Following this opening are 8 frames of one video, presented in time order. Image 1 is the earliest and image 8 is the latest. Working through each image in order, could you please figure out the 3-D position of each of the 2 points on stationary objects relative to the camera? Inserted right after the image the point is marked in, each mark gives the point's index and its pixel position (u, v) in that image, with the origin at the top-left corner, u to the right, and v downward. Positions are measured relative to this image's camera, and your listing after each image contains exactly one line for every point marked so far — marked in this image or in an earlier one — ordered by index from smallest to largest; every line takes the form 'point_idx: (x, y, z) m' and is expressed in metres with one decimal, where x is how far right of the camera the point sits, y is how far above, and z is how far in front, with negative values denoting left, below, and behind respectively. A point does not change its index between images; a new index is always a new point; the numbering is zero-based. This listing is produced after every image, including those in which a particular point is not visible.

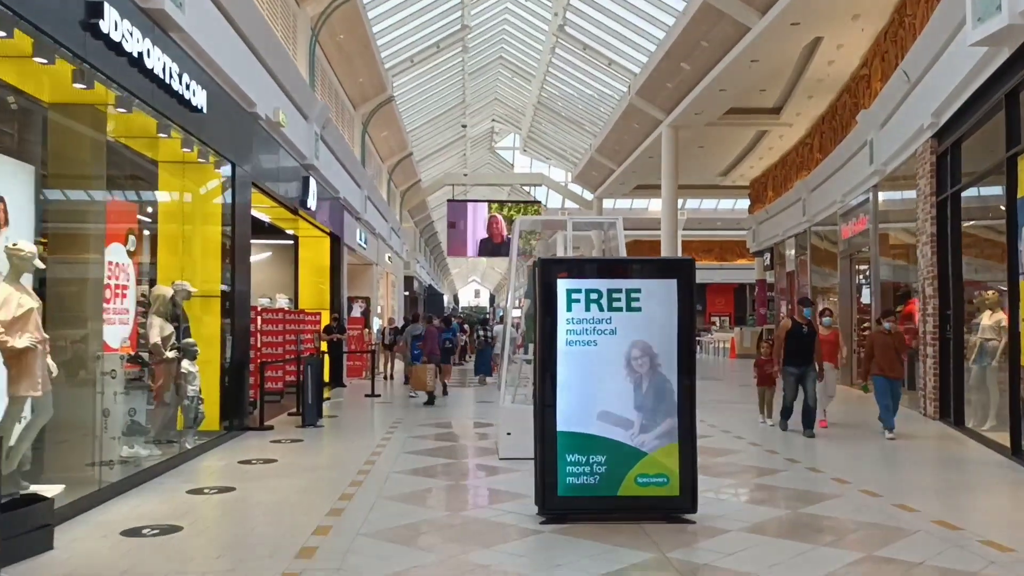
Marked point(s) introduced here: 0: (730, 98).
0: (+4.6, +4.0, +17.4) m
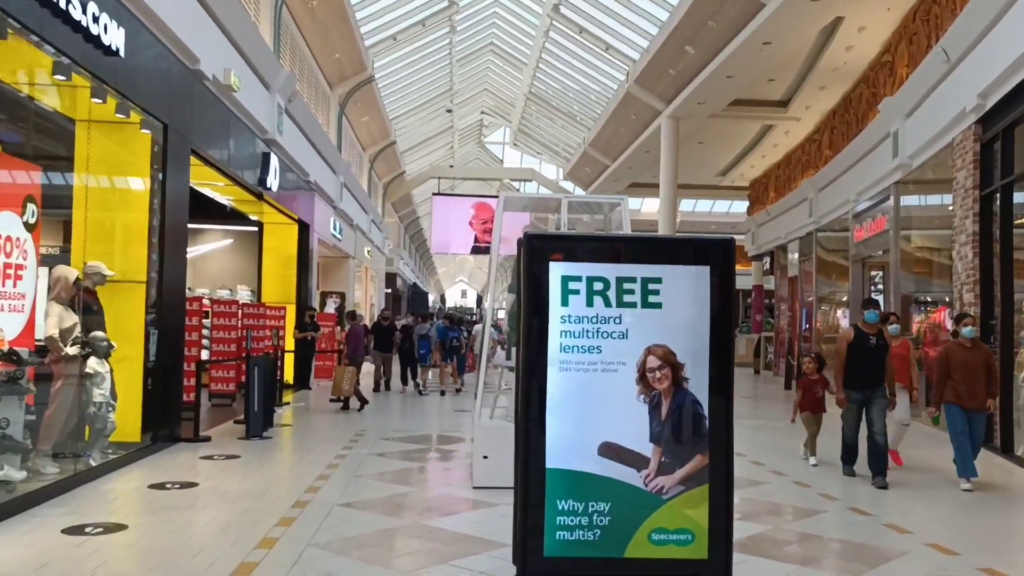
0: (+4.4, +3.9, +16.2) m
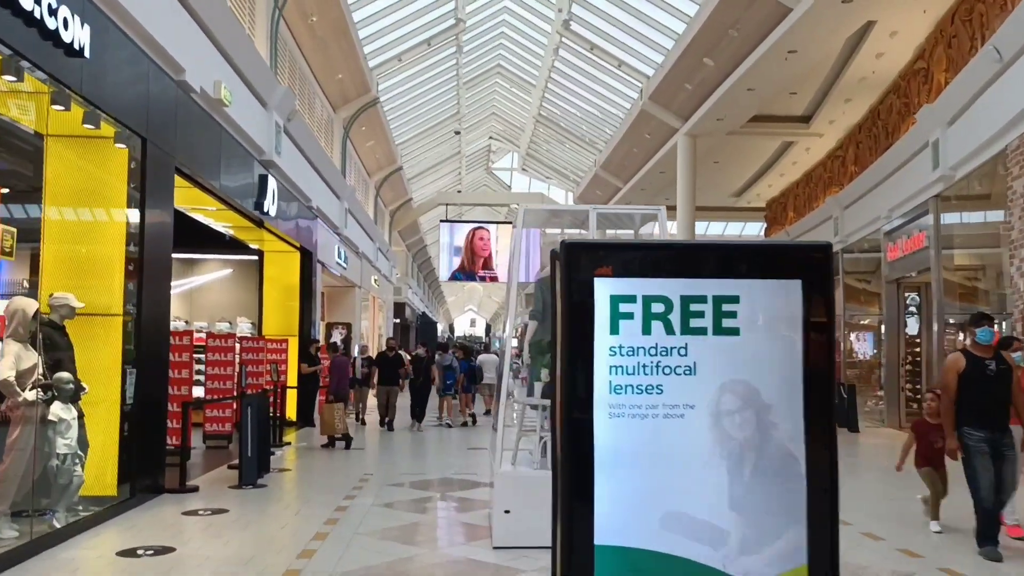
0: (+4.6, +3.5, +15.4) m
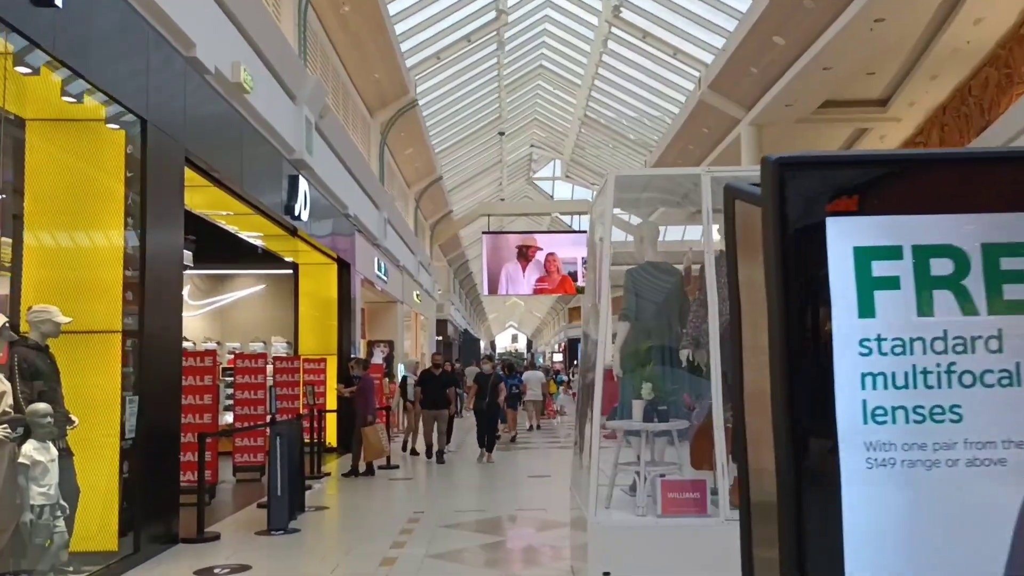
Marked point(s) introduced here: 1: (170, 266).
0: (+5.4, +3.5, +14.0) m
1: (-2.5, +0.2, +6.1) m
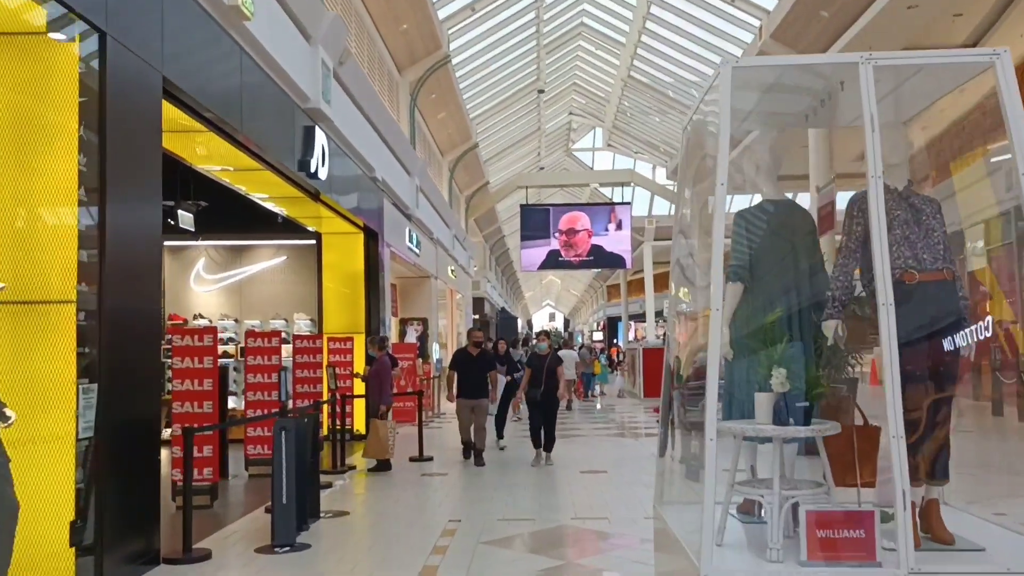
0: (+6.0, +3.9, +12.4) m
1: (-2.2, +0.4, +4.9) m
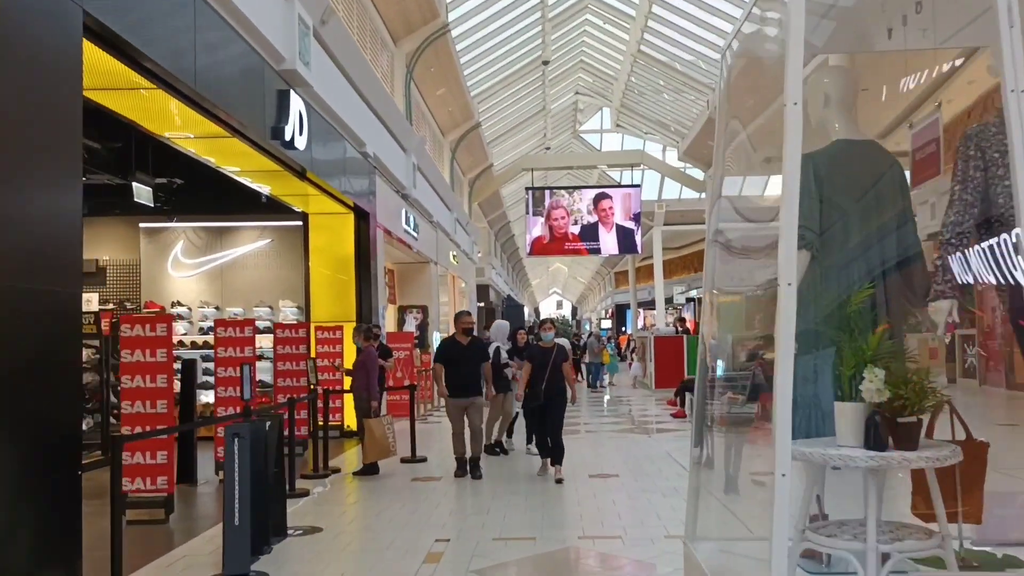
0: (+6.1, +4.2, +11.4) m
1: (-2.2, +0.5, +4.0) m
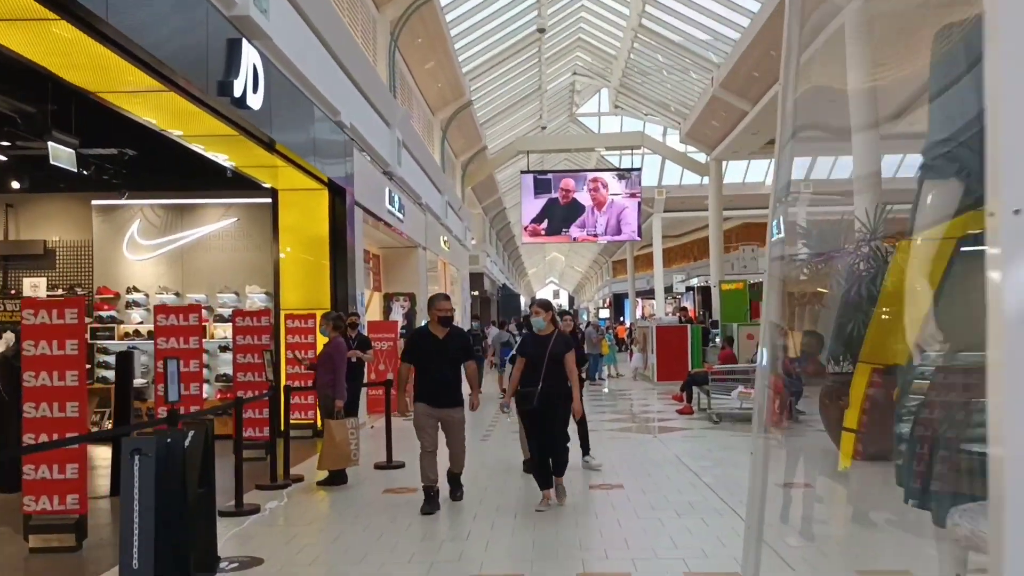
0: (+6.0, +4.4, +10.4) m
1: (-2.3, +0.6, +3.0) m
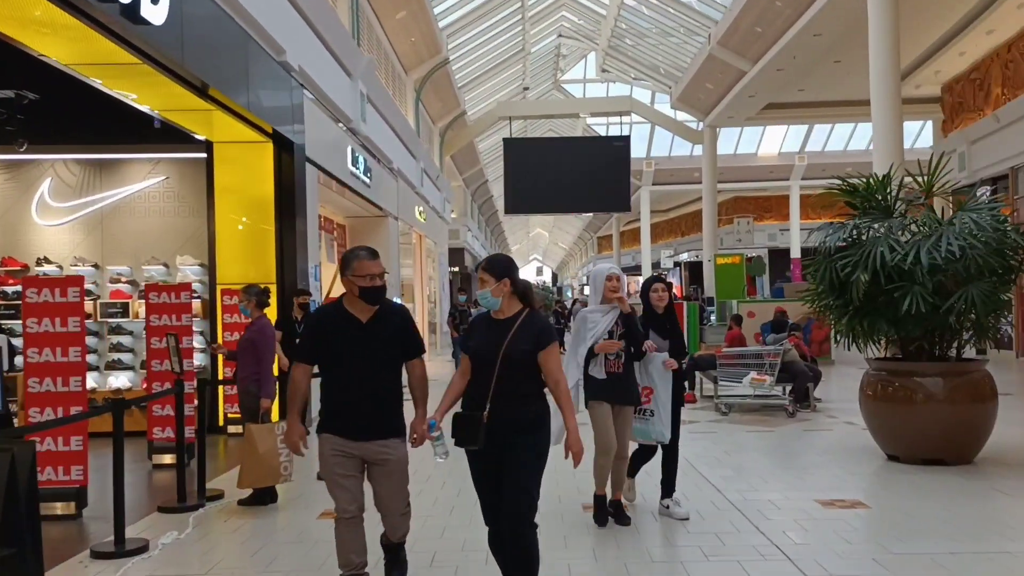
0: (+5.7, +4.7, +9.0) m
1: (-2.4, +0.7, +1.6) m
